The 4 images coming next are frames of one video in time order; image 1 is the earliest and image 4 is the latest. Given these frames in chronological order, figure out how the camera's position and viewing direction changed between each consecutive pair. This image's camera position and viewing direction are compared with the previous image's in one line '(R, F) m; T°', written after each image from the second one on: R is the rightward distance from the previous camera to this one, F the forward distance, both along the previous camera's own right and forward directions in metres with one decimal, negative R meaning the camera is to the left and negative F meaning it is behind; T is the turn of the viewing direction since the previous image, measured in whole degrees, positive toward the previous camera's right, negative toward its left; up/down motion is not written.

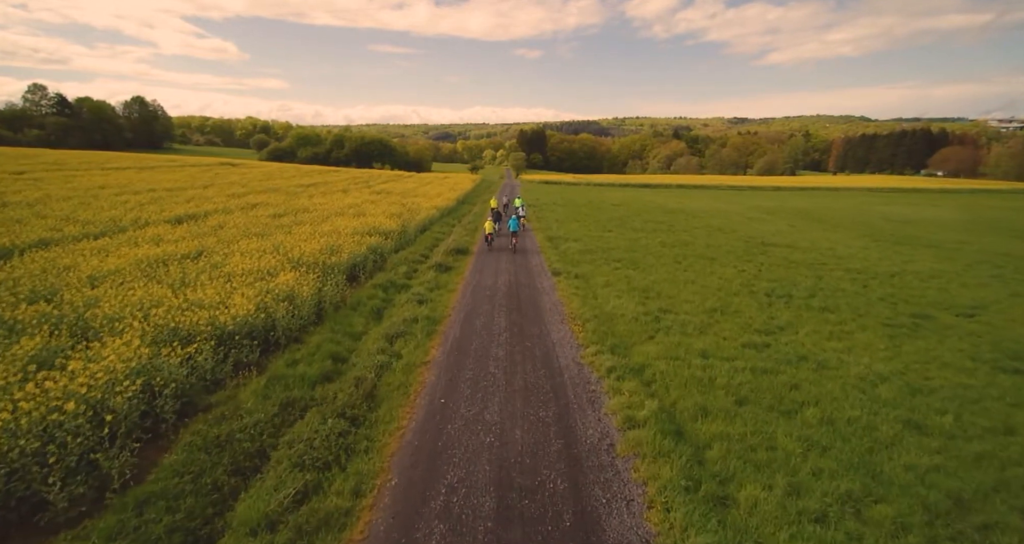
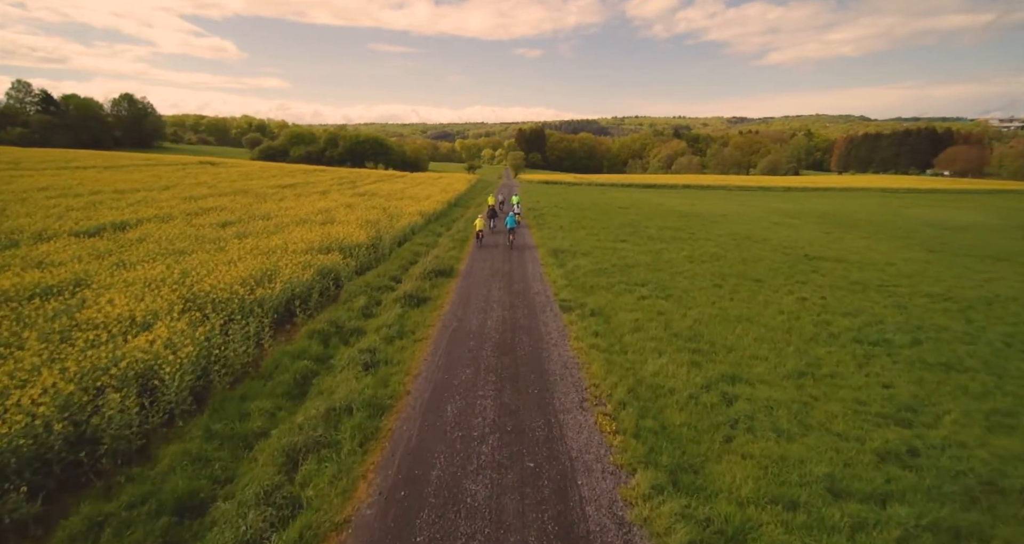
(+0.1, +5.0) m; 0°
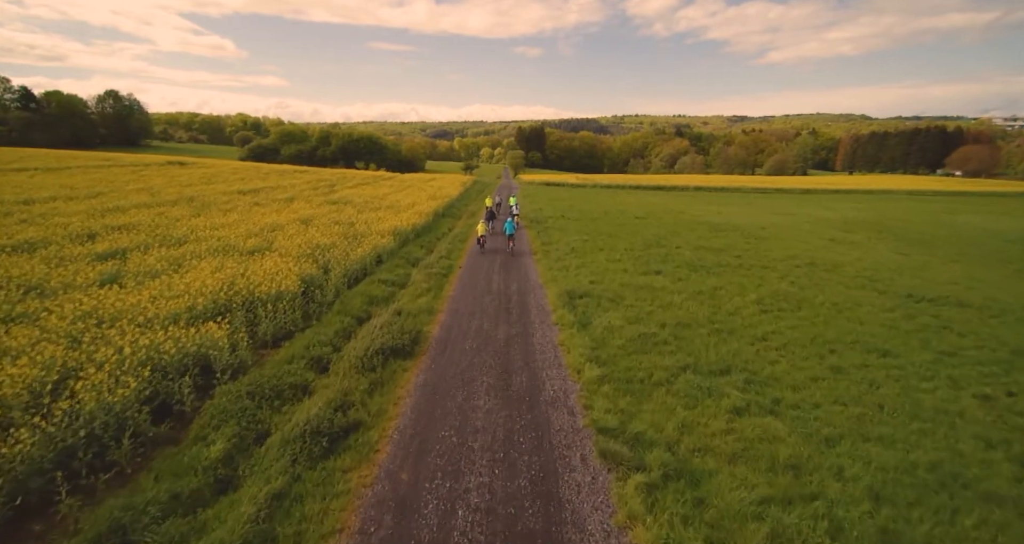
(0.0, +6.7) m; 0°
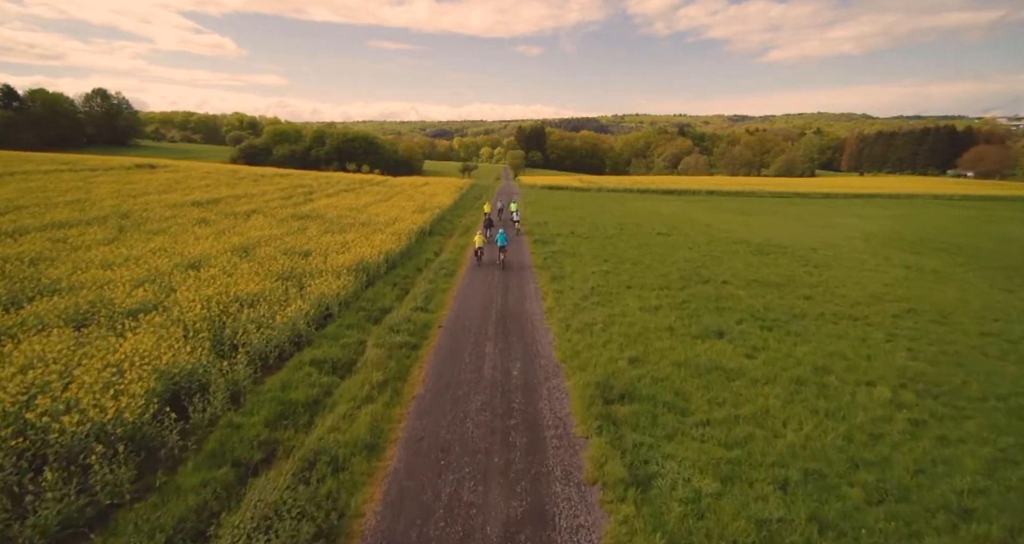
(0.0, +5.8) m; 0°
